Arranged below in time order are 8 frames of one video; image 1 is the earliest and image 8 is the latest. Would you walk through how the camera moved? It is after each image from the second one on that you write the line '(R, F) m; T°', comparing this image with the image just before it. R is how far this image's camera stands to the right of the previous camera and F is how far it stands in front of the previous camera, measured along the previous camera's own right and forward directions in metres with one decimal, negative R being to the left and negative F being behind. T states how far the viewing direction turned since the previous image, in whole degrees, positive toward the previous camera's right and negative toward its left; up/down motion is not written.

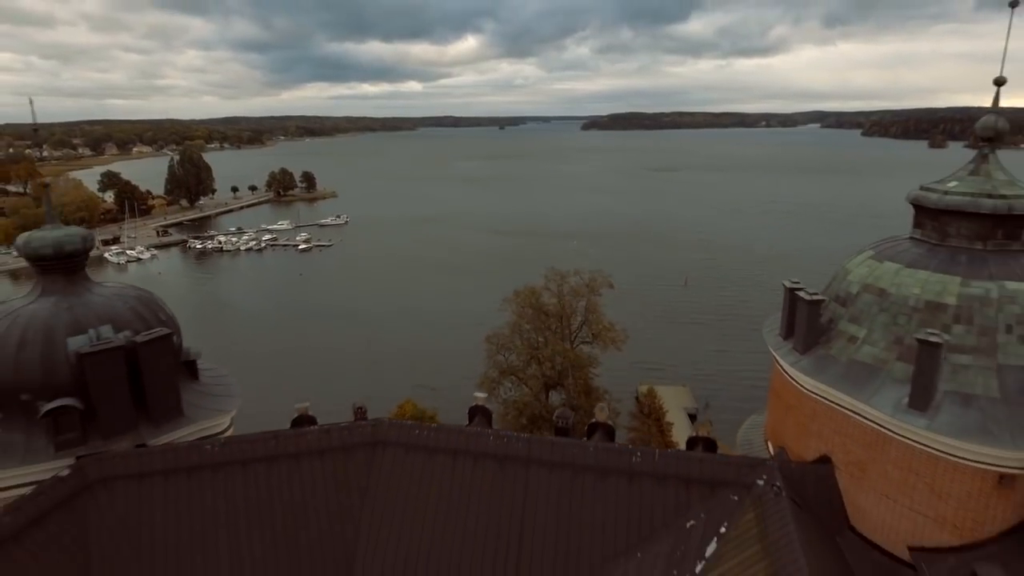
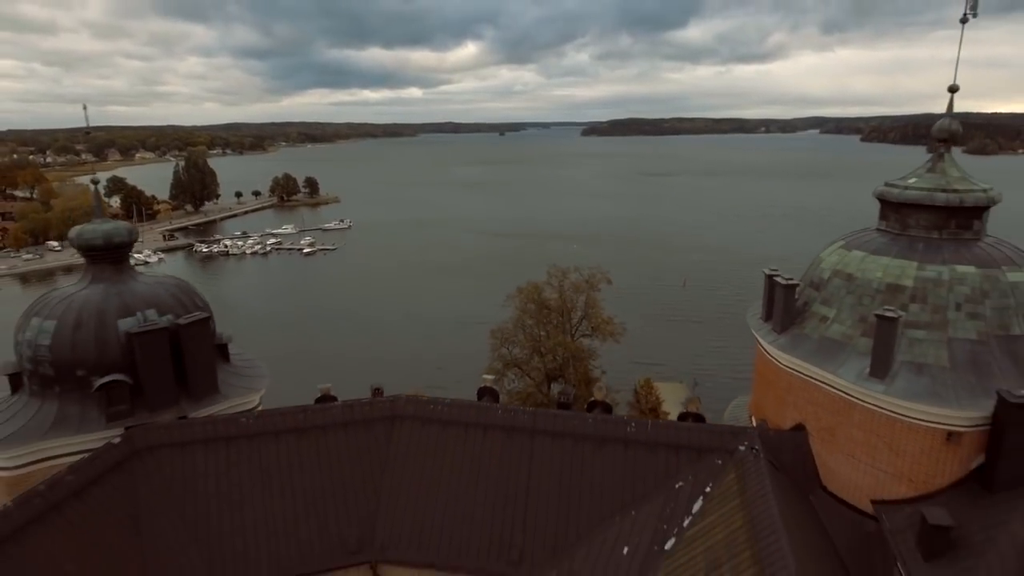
(-0.2, -1.8) m; 0°
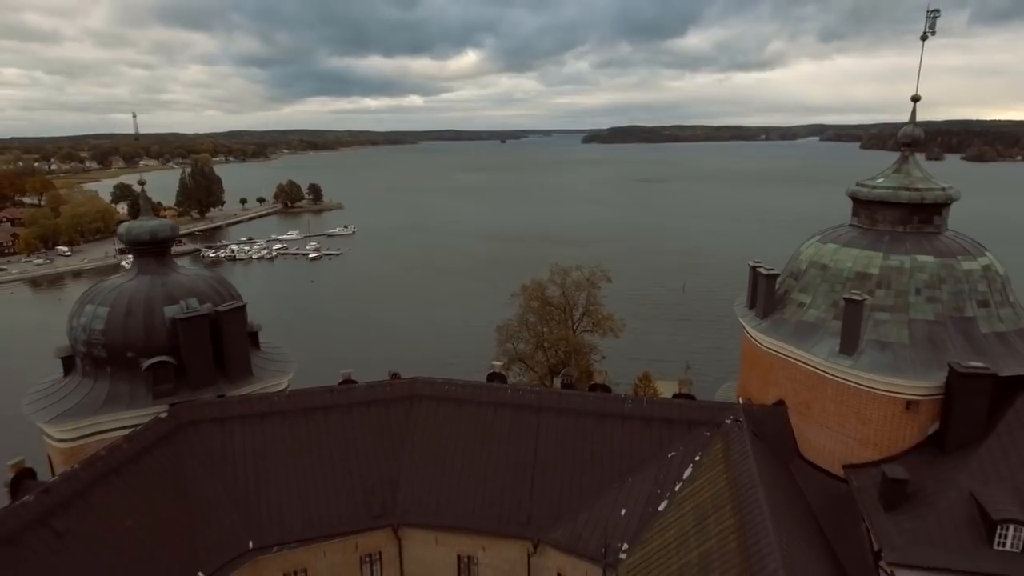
(-0.2, -2.0) m; 0°
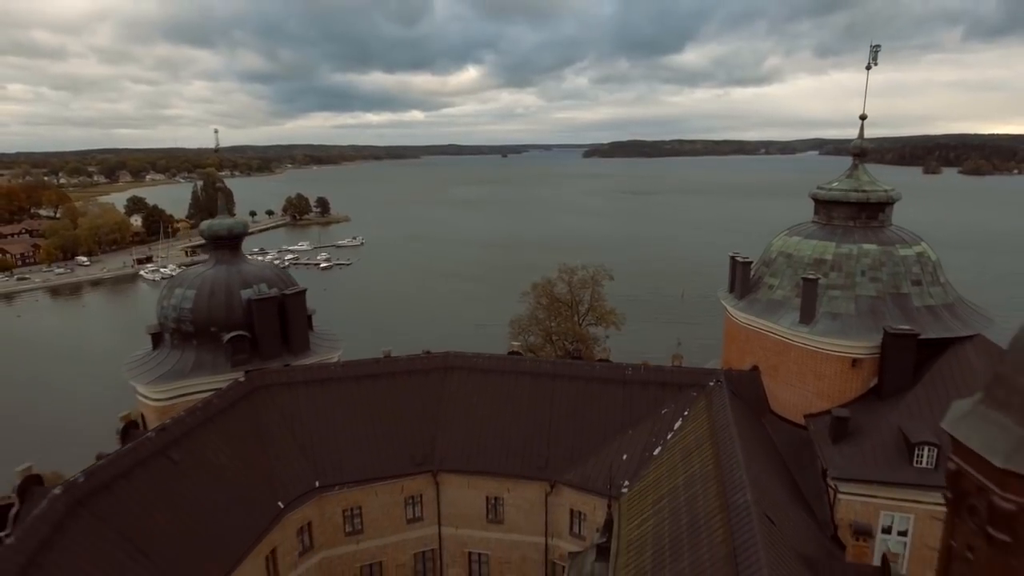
(-0.7, -4.1) m; 0°
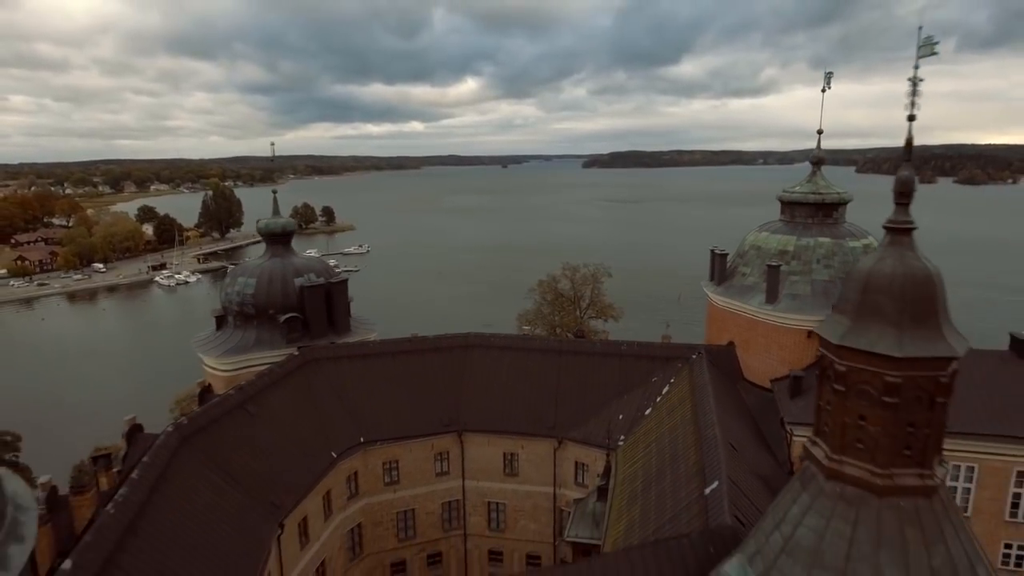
(-0.6, -4.3) m; 0°
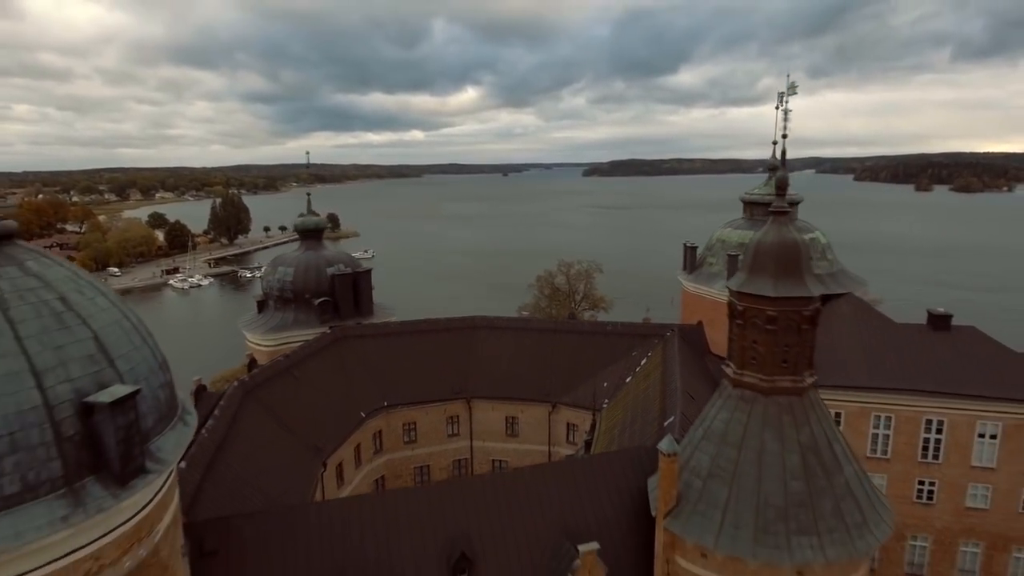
(0.0, -4.8) m; 0°
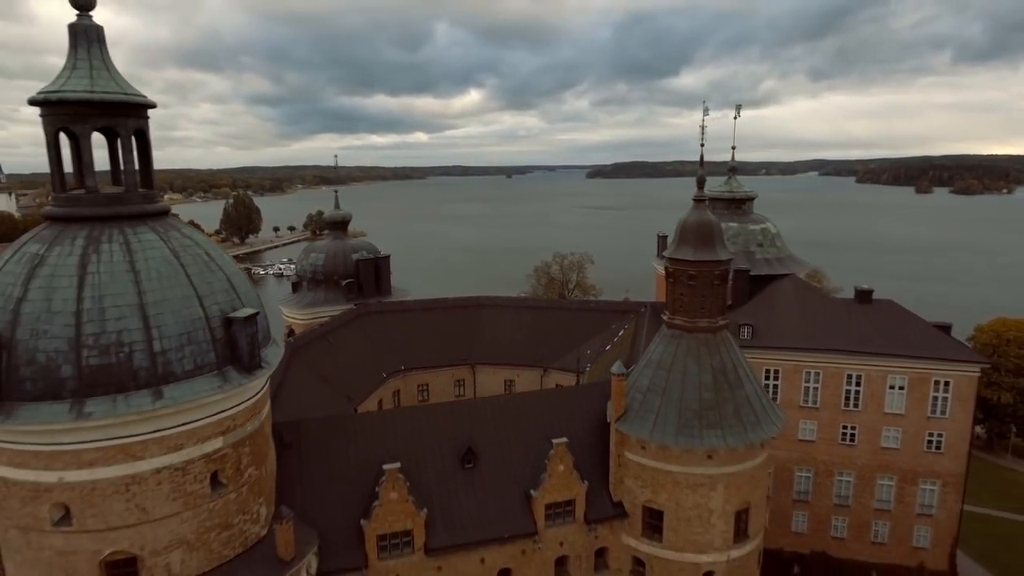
(+0.3, -5.8) m; 0°
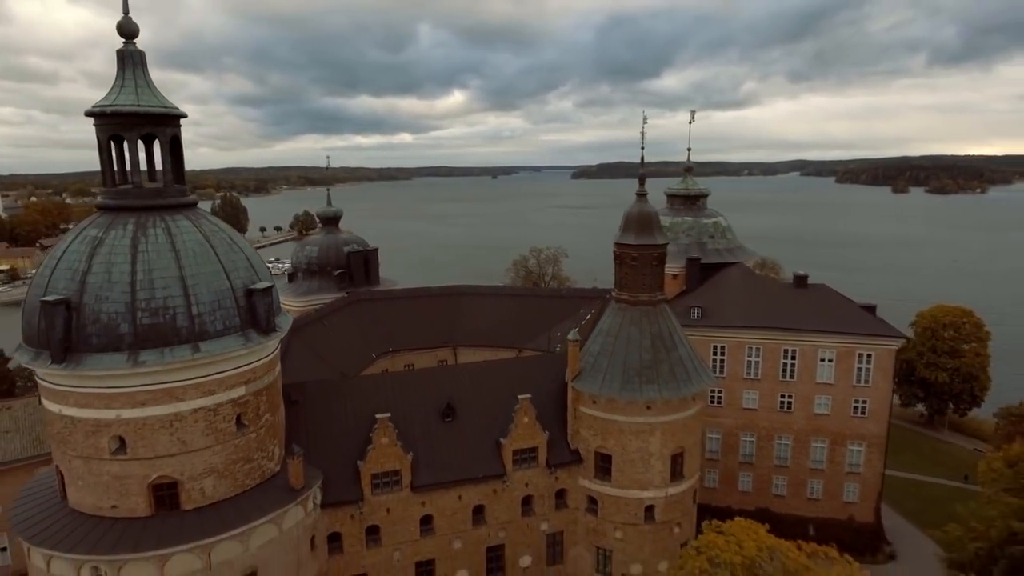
(+0.5, -3.9) m; +1°
